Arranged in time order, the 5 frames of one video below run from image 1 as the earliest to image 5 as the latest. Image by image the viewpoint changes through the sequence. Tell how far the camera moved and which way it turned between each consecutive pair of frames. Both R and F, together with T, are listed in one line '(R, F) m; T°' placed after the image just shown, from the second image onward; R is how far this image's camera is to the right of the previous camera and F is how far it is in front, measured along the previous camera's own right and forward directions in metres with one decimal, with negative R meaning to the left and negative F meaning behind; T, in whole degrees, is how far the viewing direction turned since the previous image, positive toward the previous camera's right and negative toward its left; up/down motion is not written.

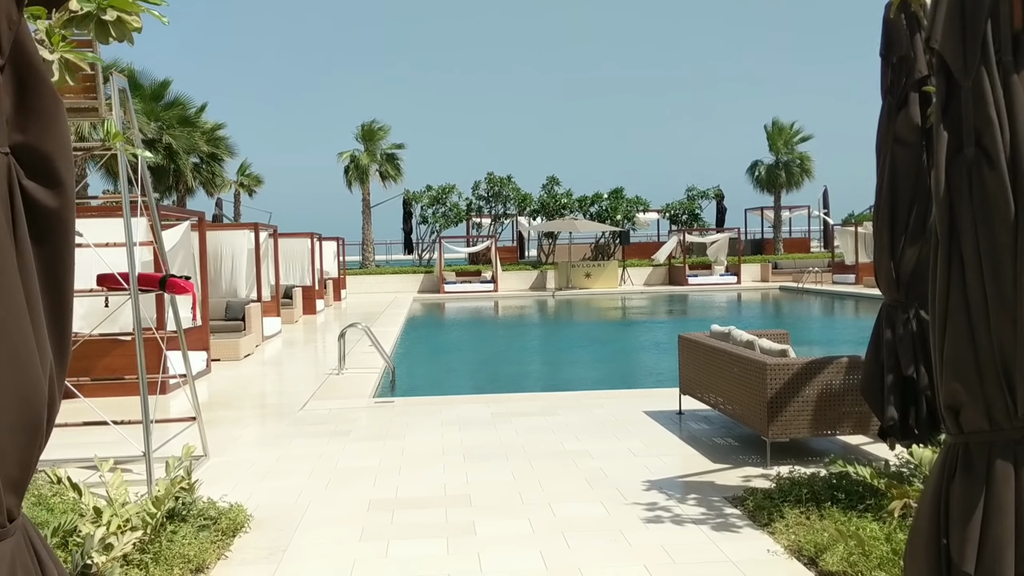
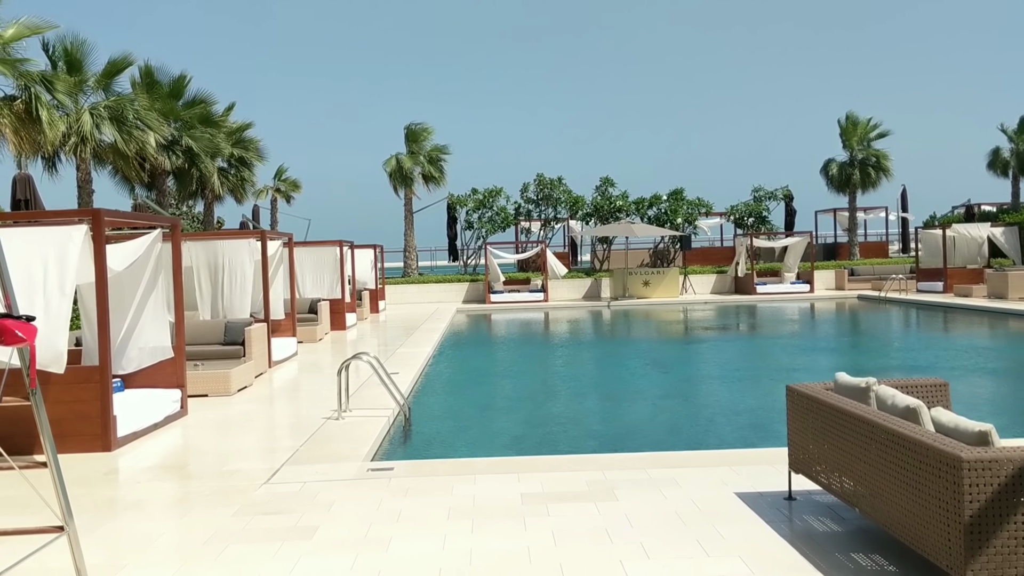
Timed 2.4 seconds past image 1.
(+0.1, +2.0) m; -3°
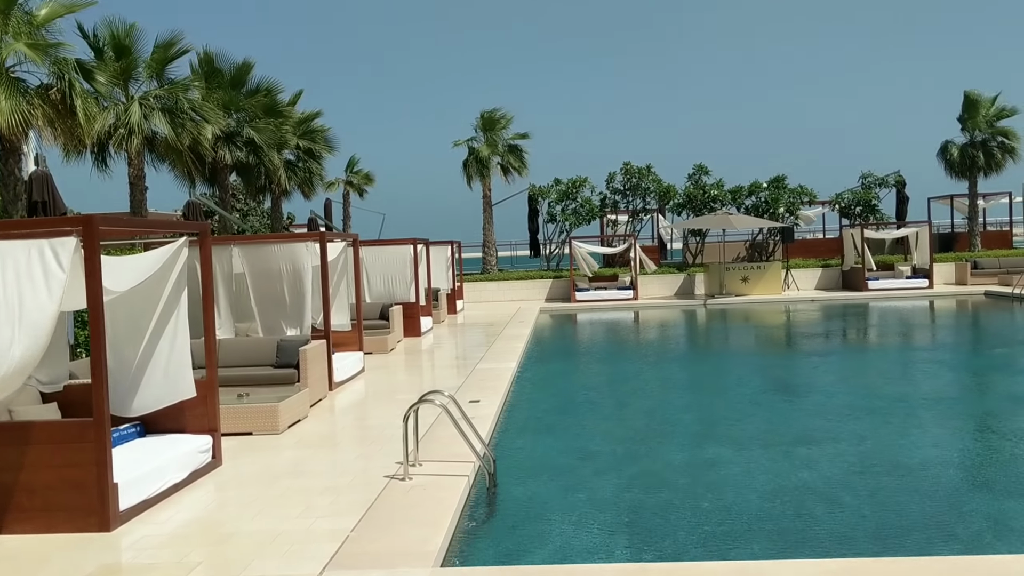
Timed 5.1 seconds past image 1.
(-0.2, +1.7) m; -5°
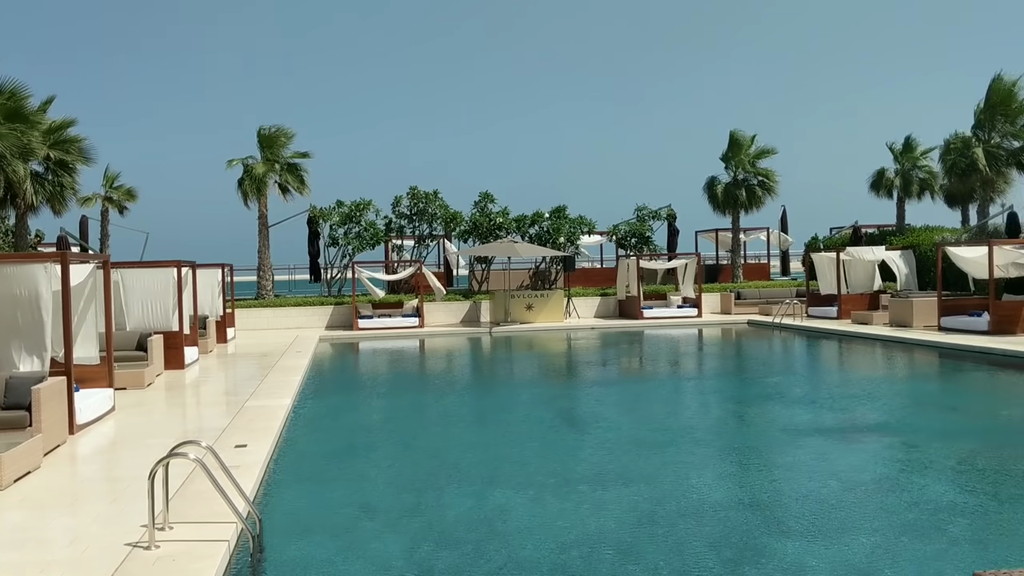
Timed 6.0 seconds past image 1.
(0.0, +0.6) m; +13°
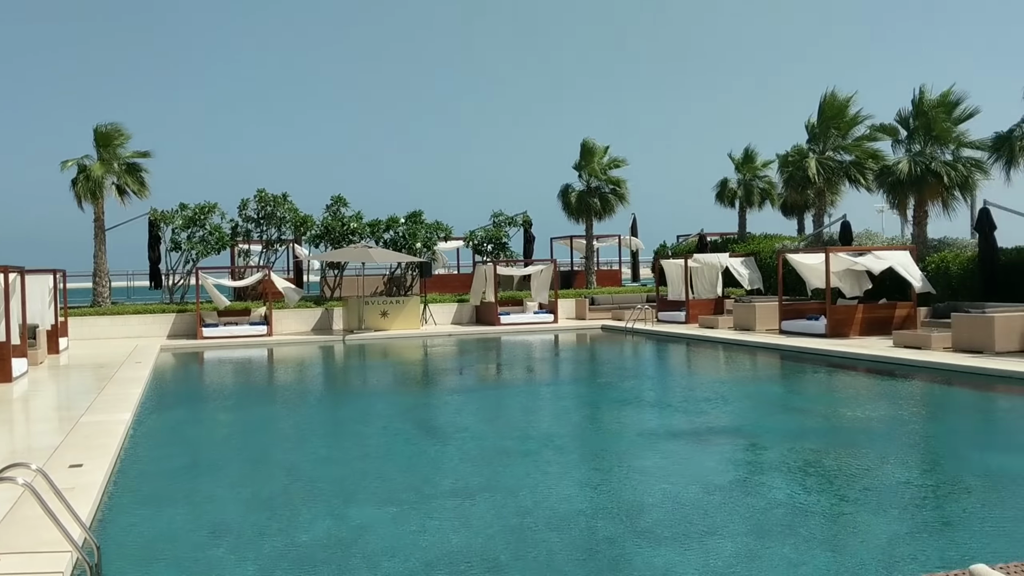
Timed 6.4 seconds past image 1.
(0.0, +0.1) m; +9°
